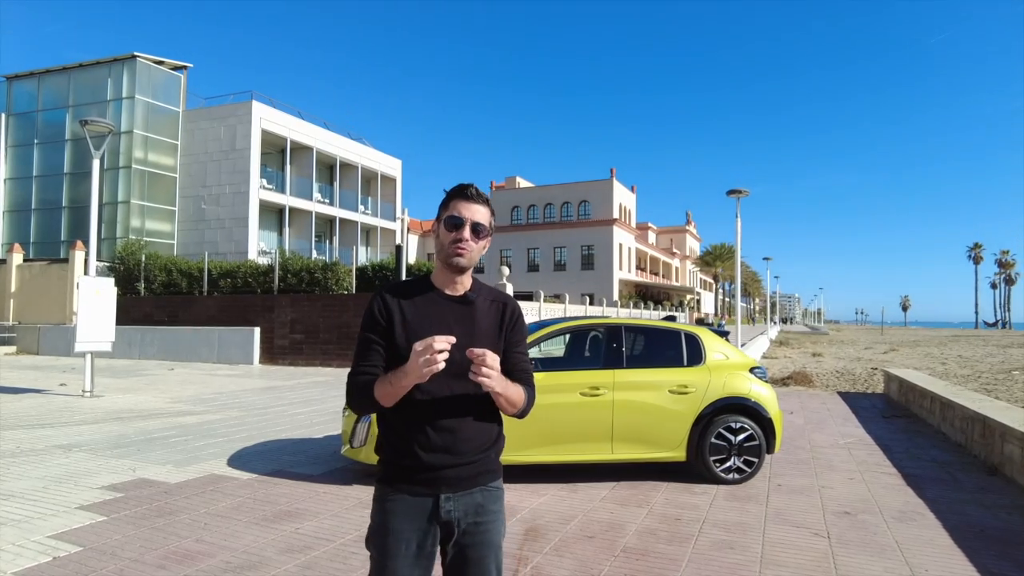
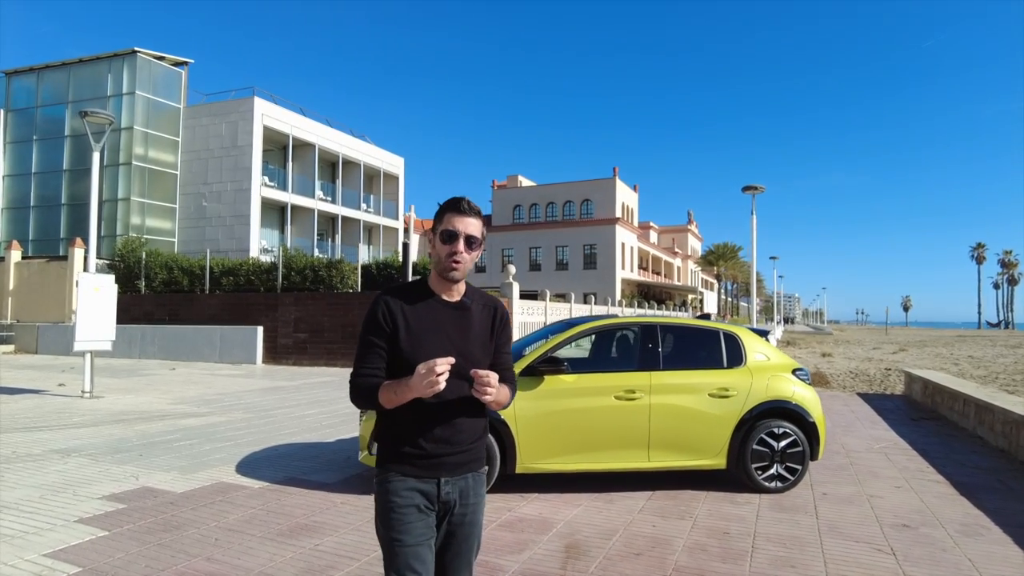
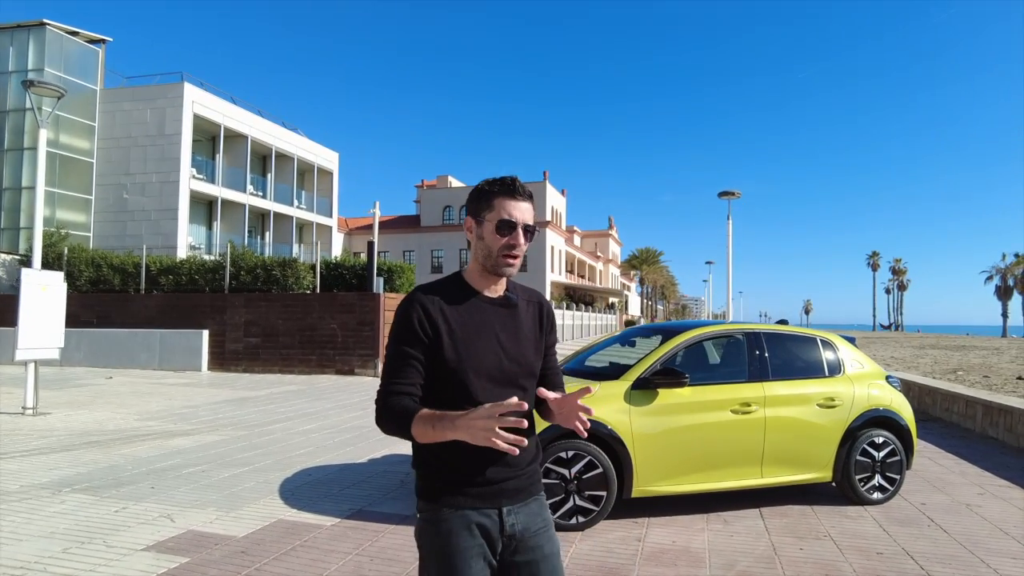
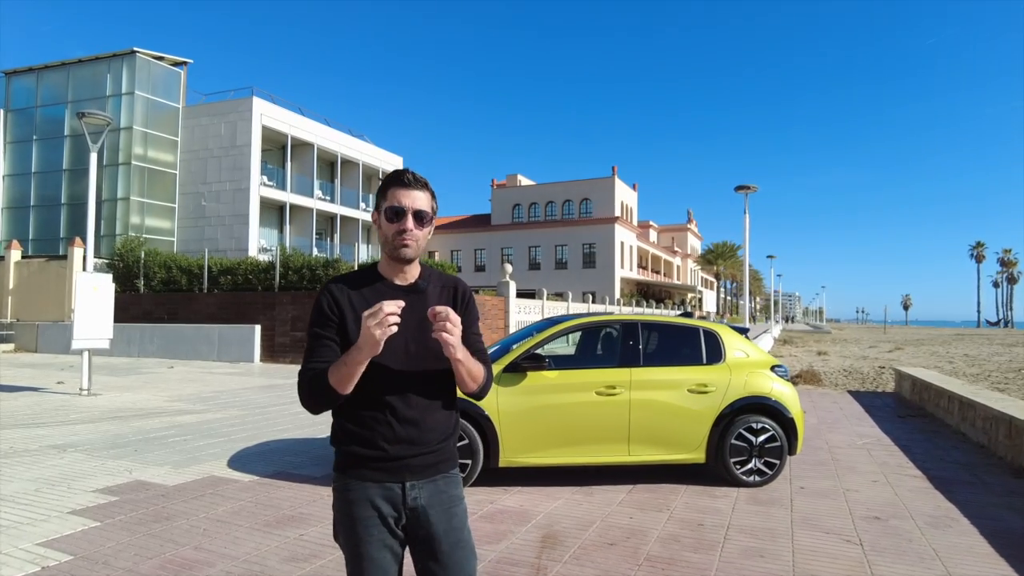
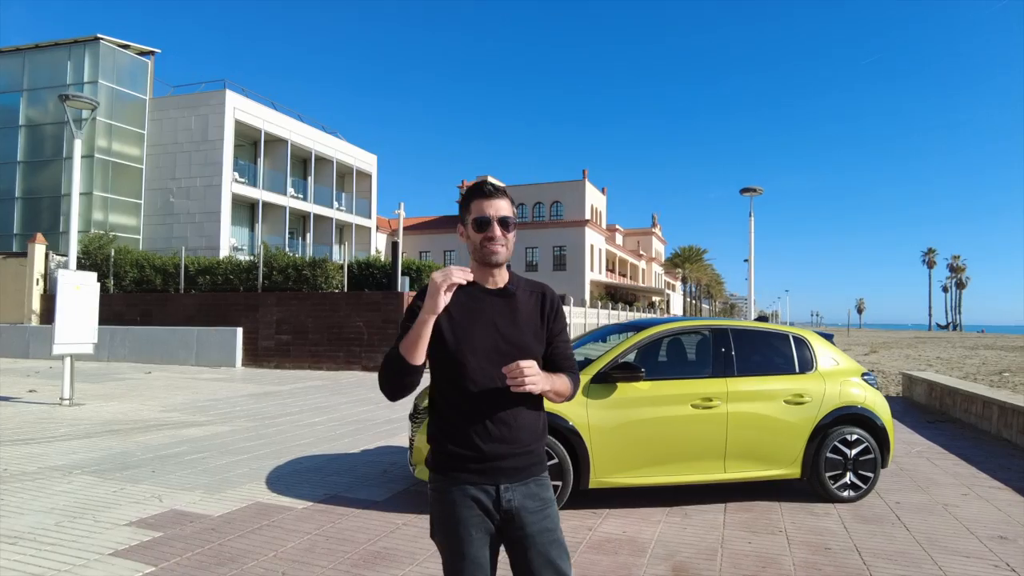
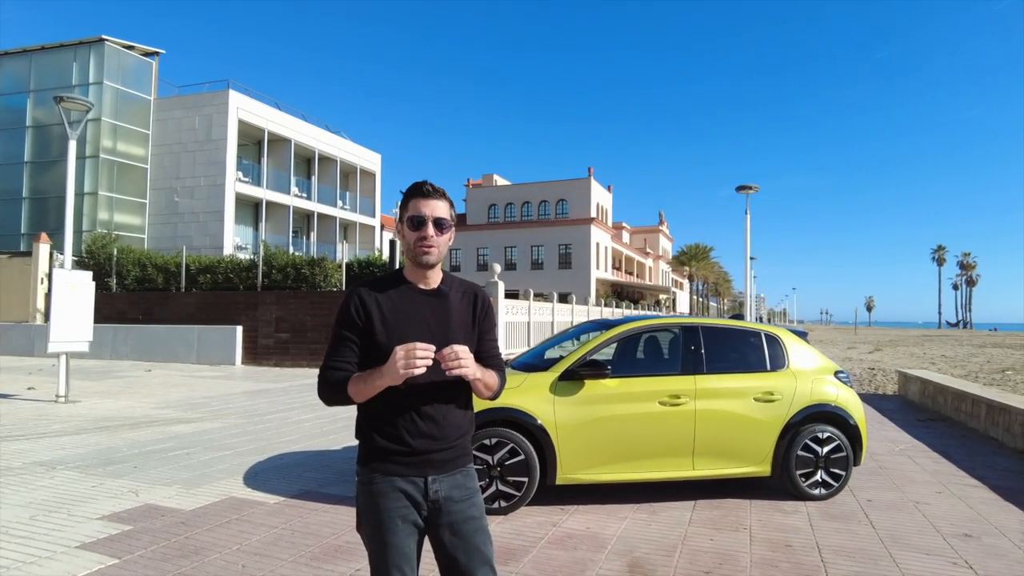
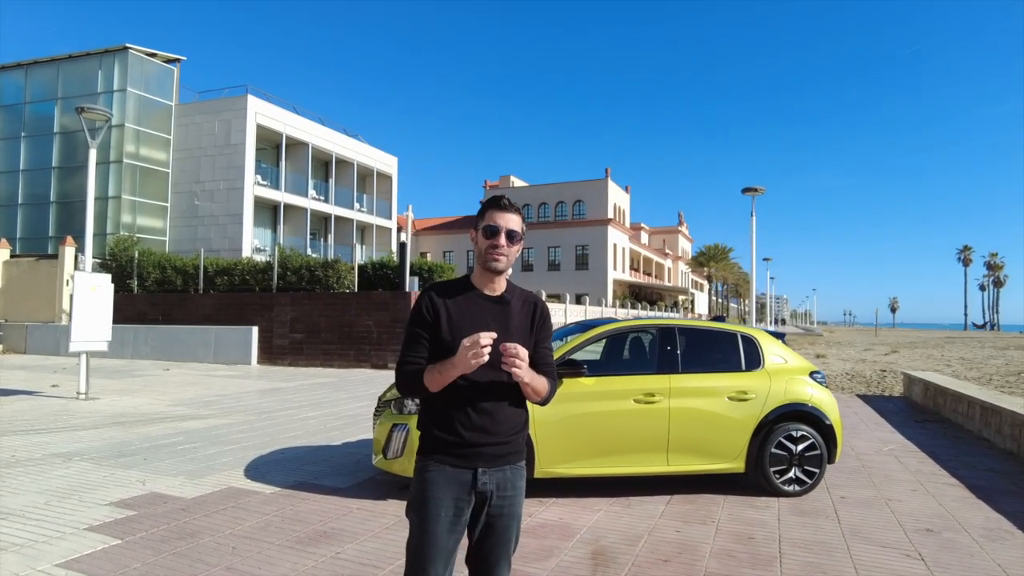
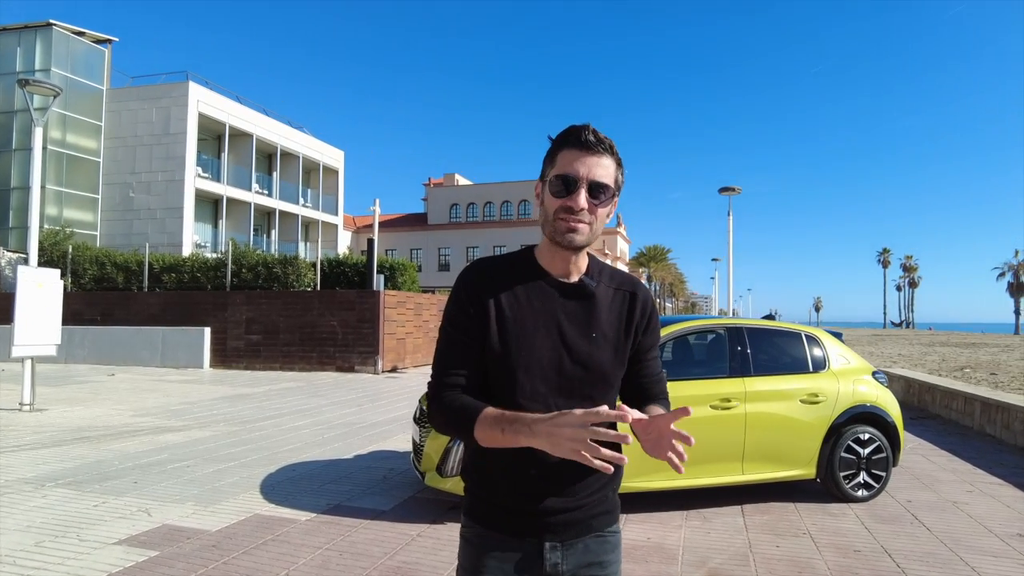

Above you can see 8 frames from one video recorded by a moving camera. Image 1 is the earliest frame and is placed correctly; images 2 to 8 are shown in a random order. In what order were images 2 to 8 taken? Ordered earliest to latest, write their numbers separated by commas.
4, 2, 7, 6, 5, 8, 3
